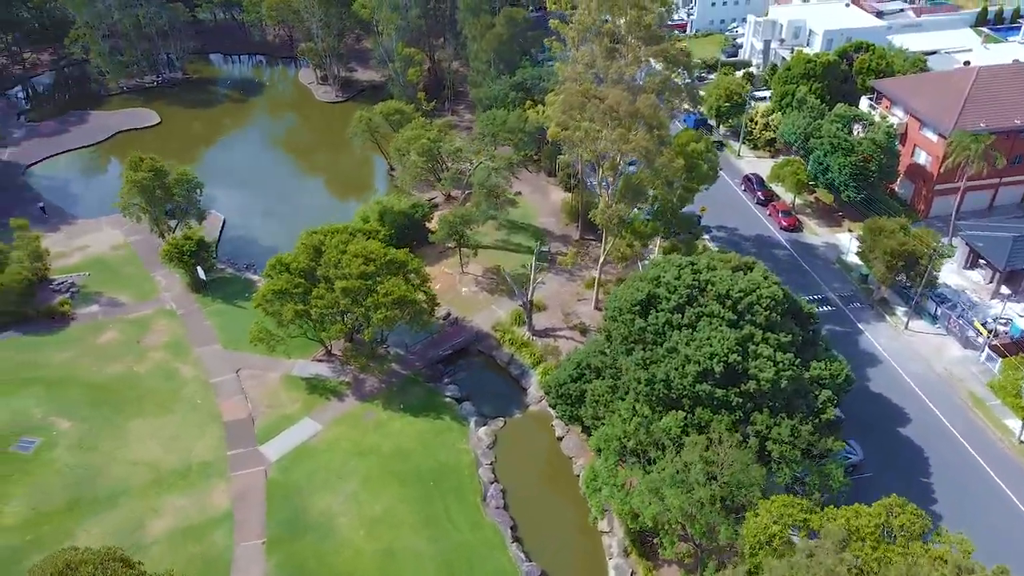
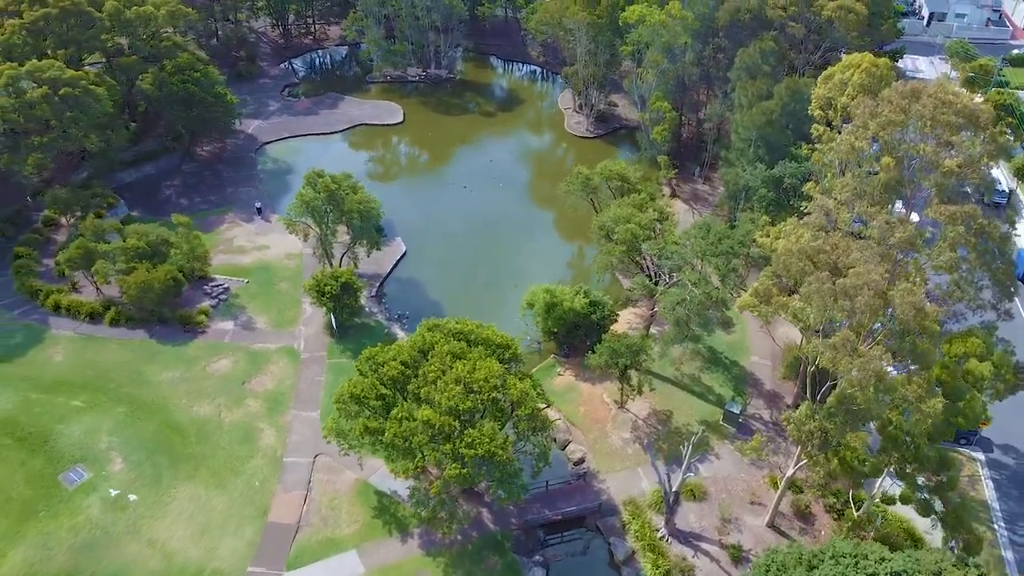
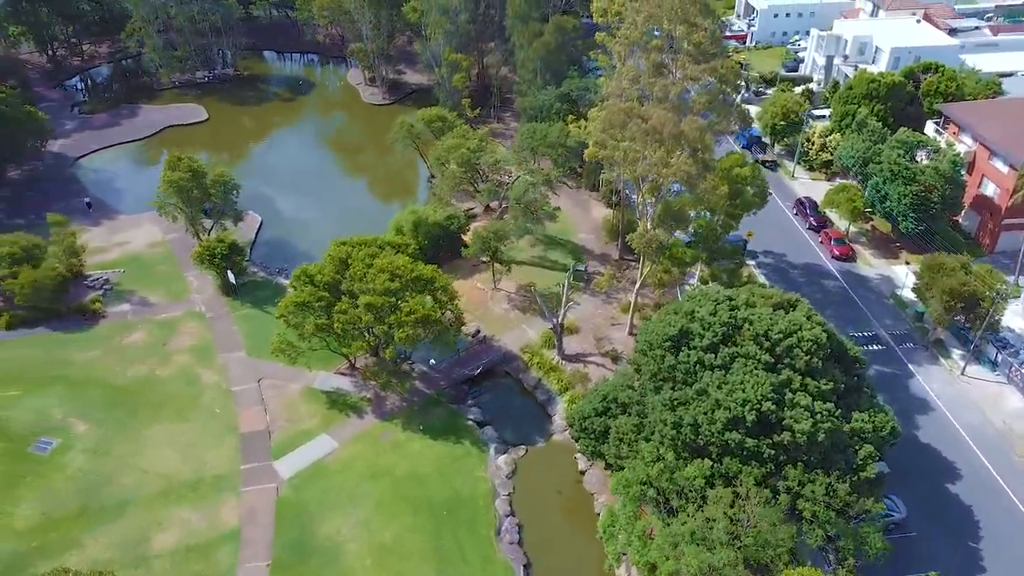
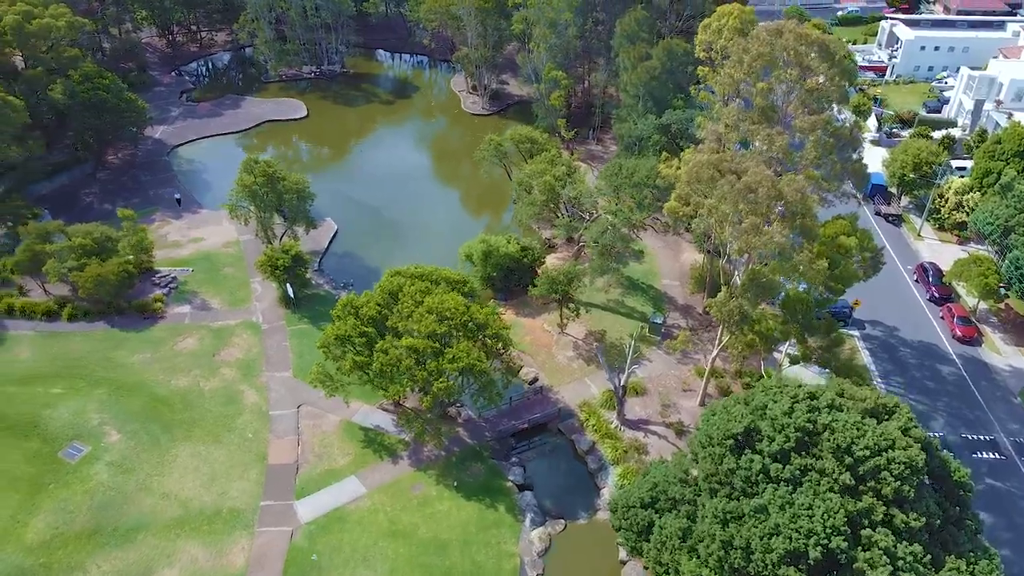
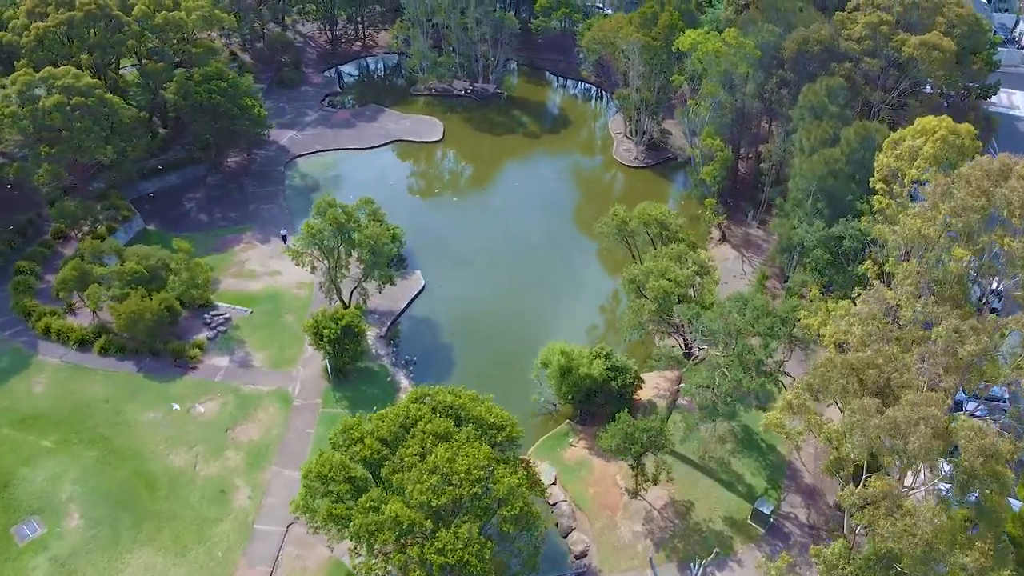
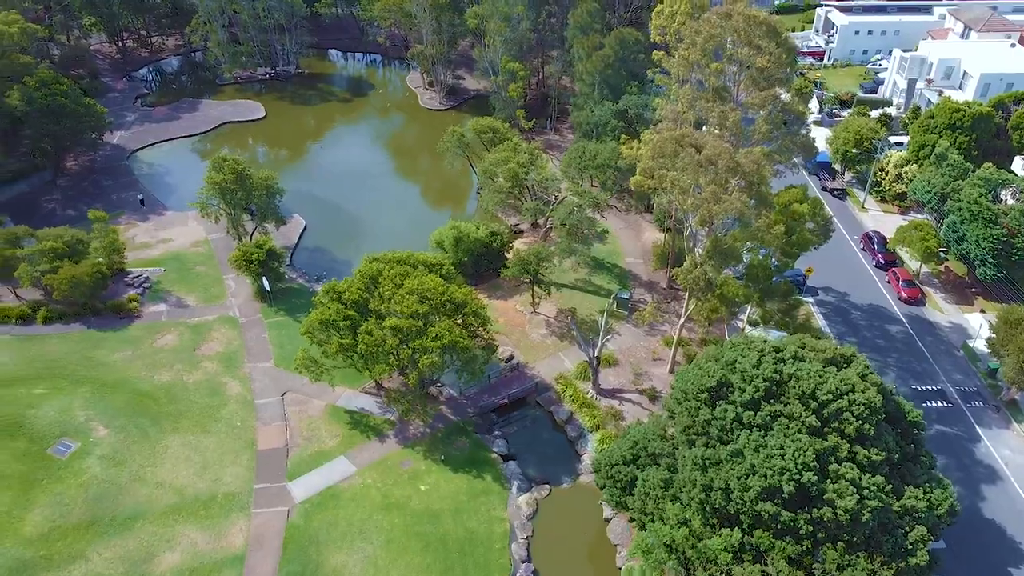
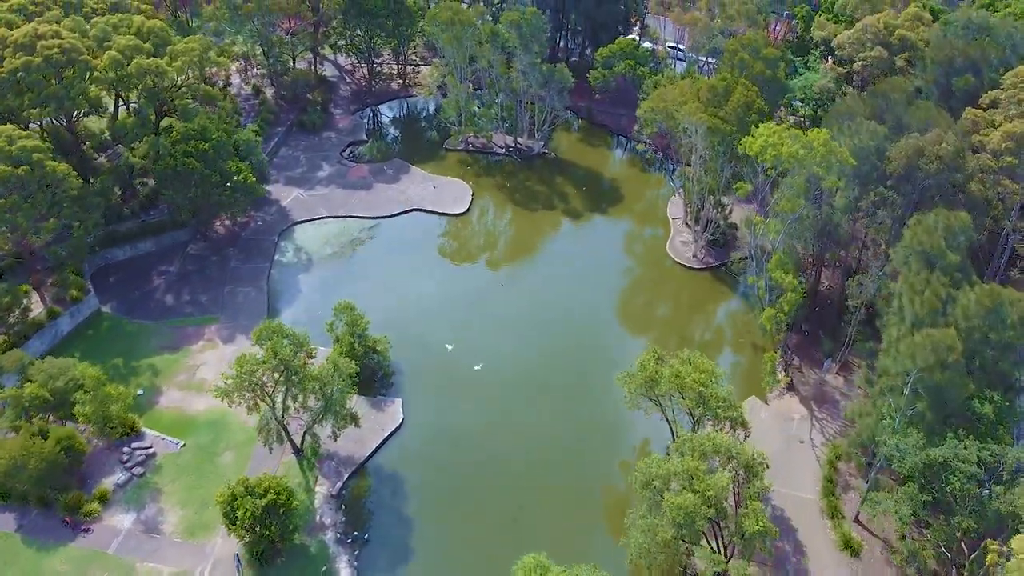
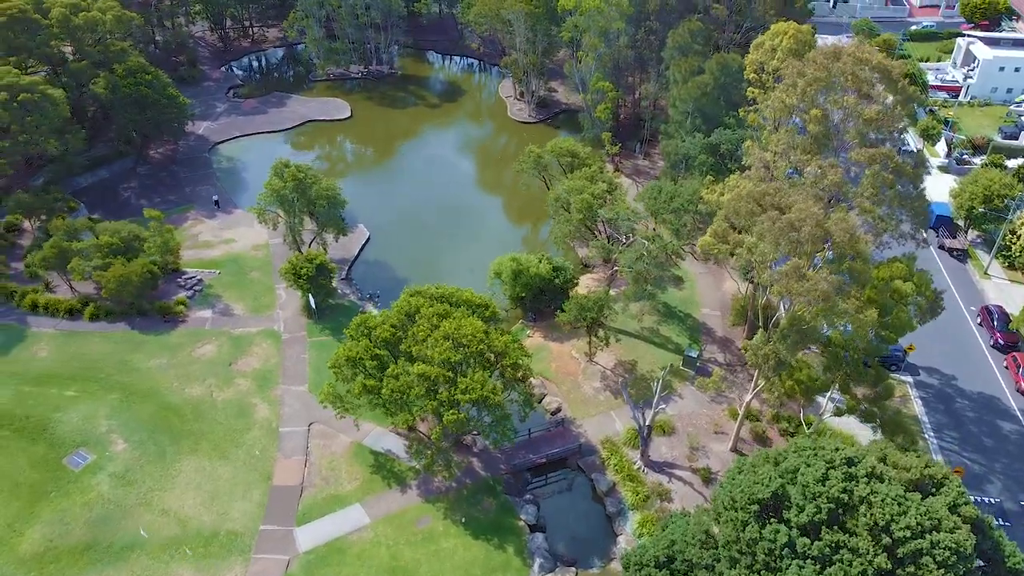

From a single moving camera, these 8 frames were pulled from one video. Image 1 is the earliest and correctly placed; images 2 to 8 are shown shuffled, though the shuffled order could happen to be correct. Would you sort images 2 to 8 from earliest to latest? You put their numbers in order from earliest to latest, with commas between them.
3, 6, 4, 8, 2, 5, 7
